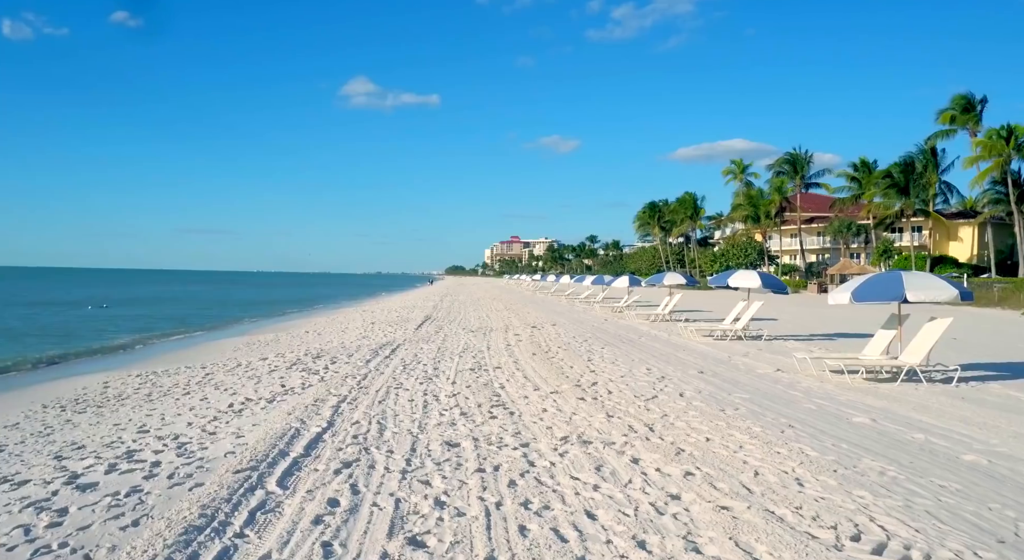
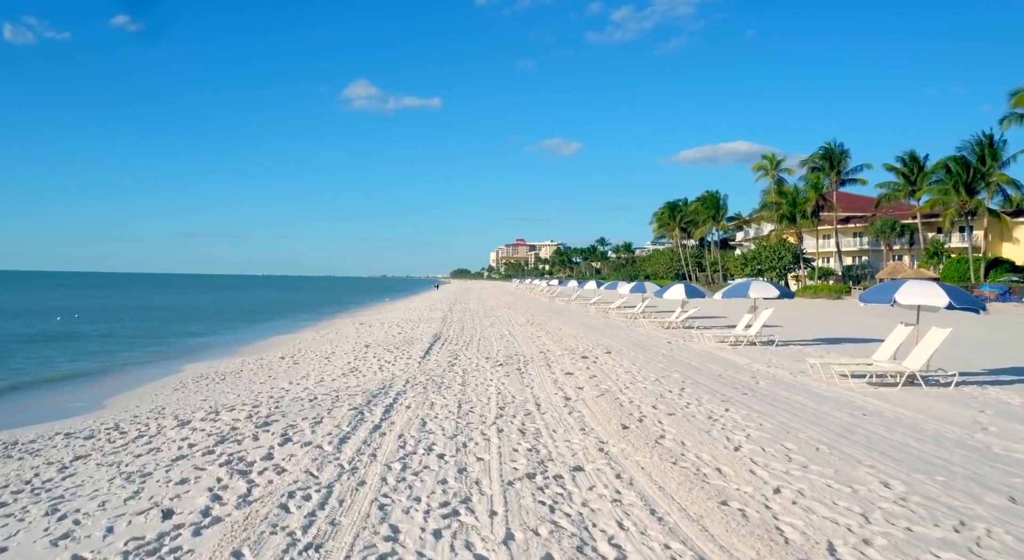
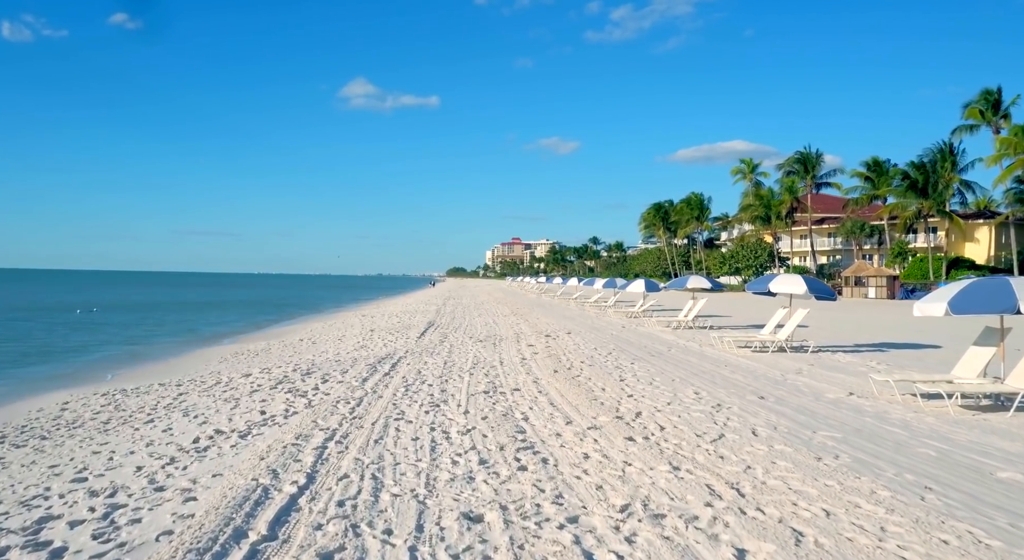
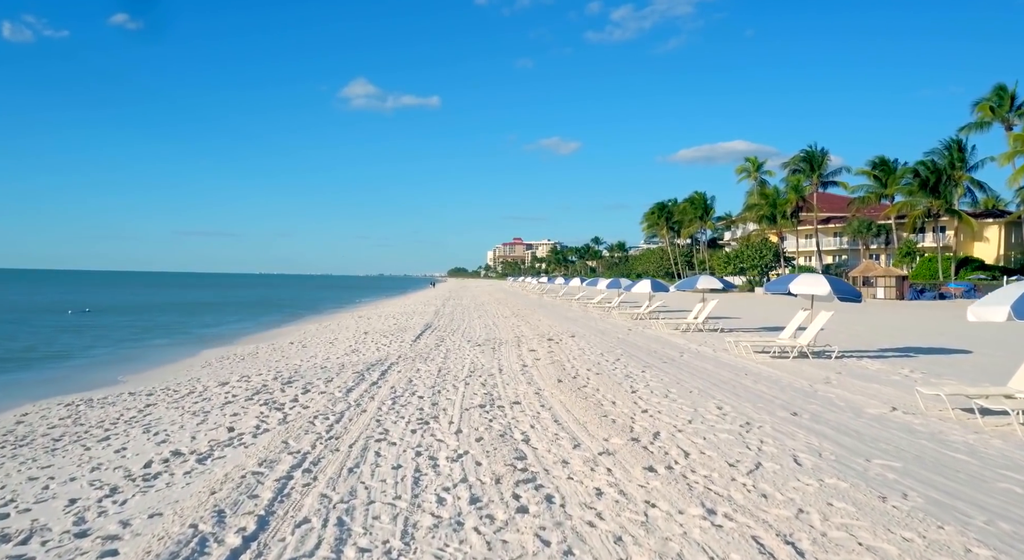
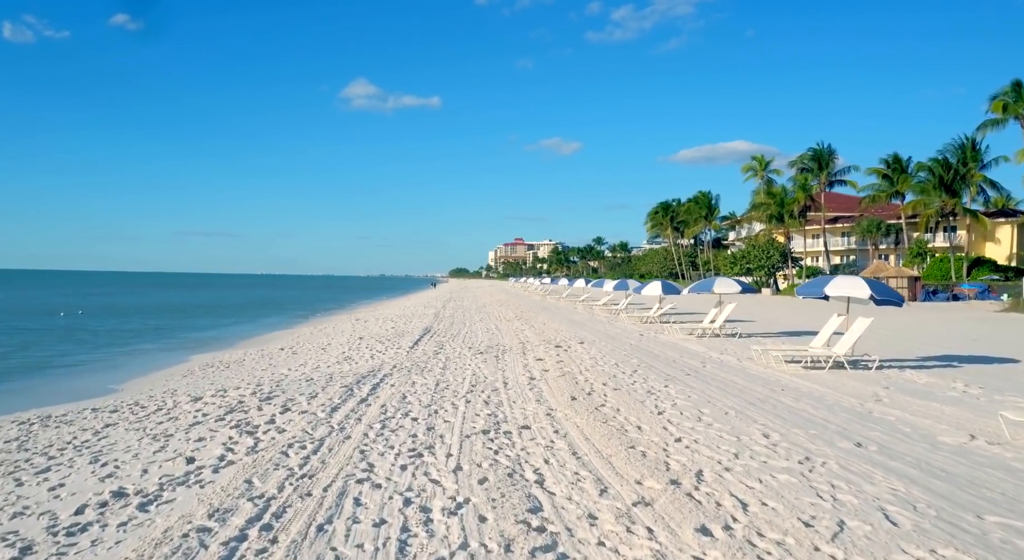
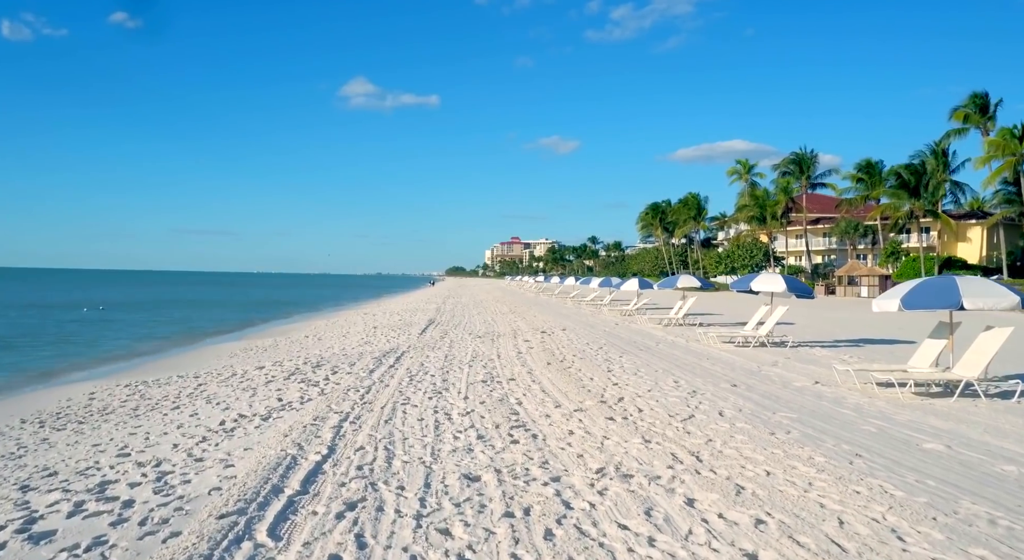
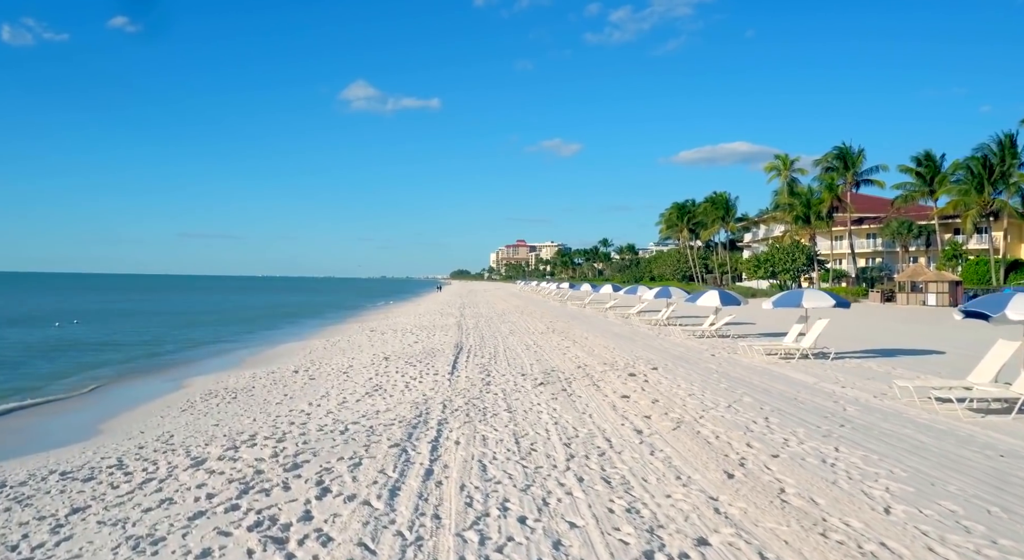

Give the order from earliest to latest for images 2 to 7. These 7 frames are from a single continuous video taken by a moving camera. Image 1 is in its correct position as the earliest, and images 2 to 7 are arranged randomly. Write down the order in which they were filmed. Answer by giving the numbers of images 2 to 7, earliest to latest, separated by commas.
6, 3, 4, 5, 2, 7
